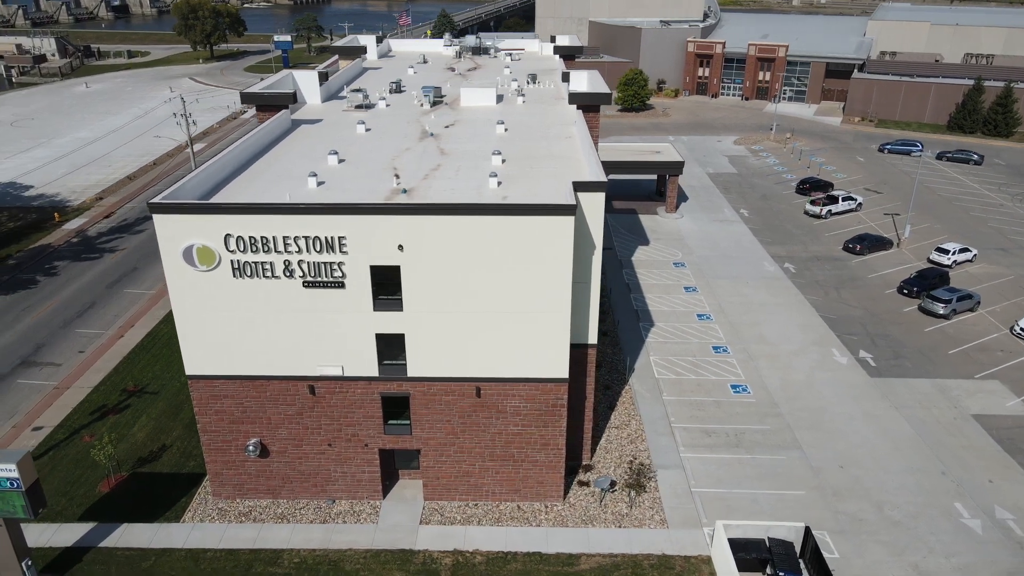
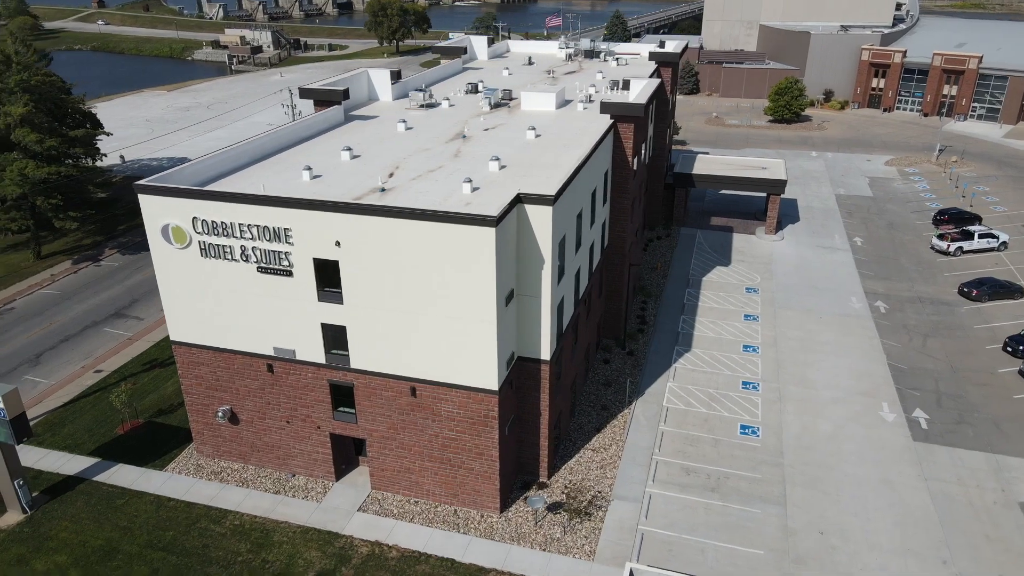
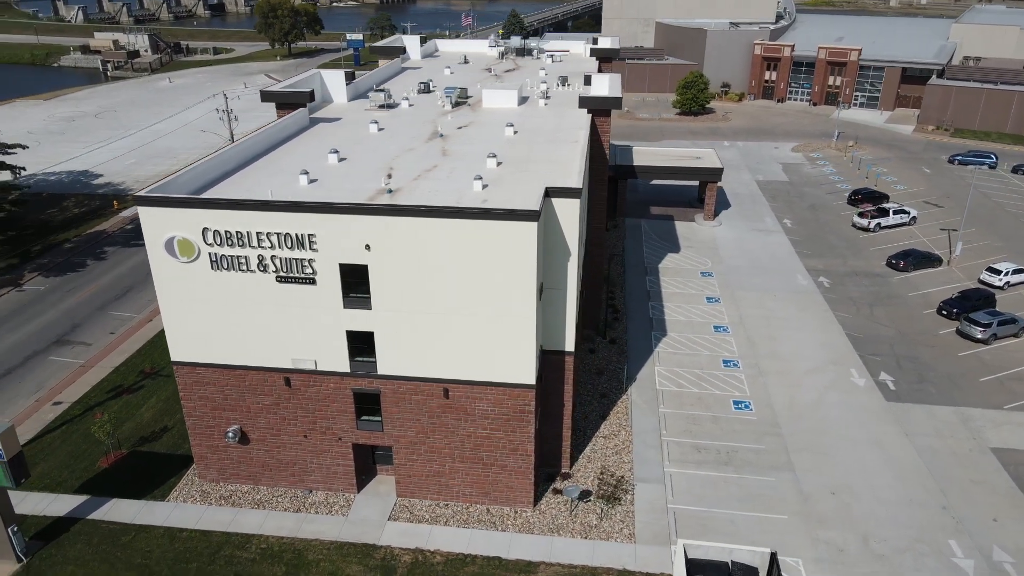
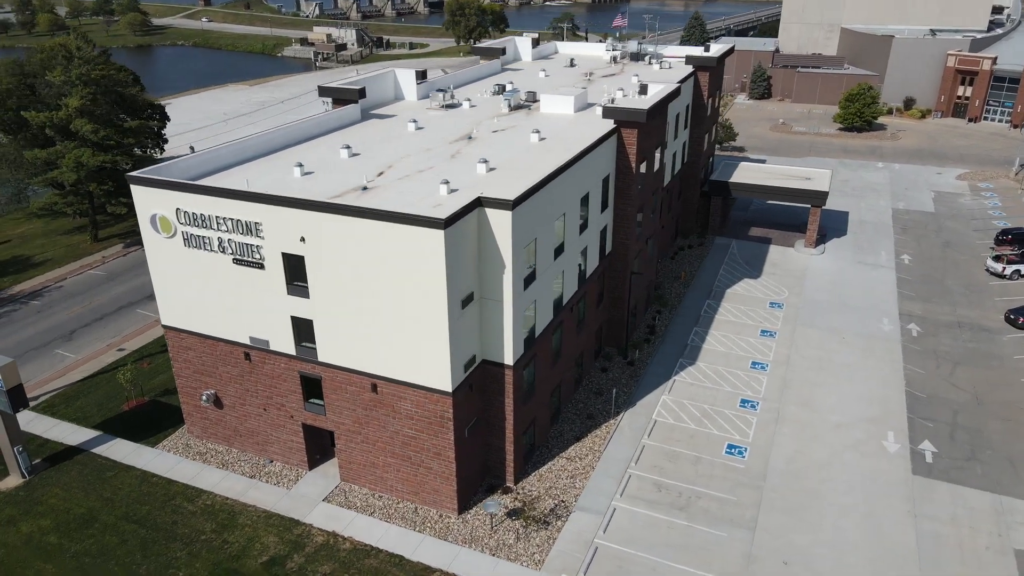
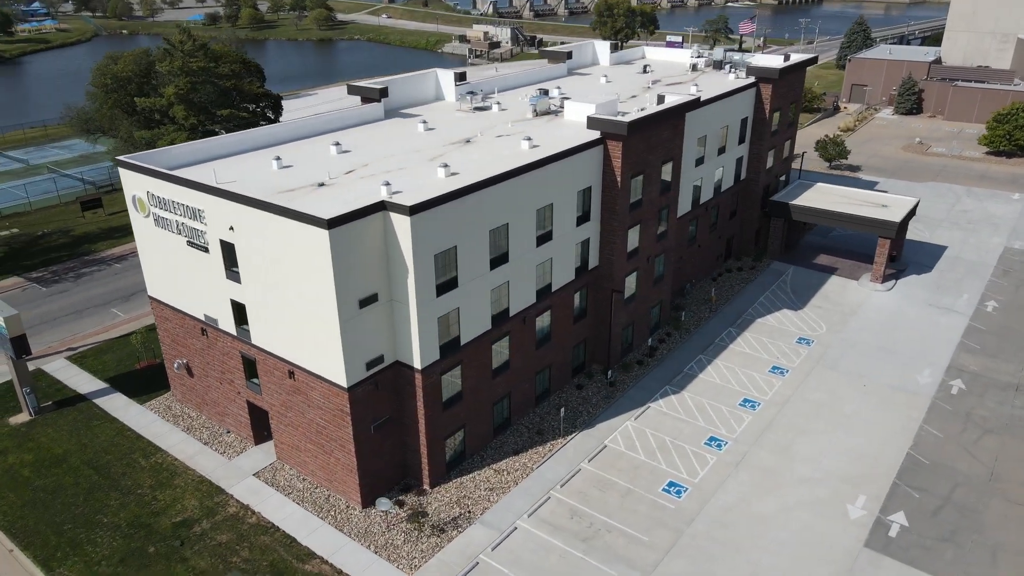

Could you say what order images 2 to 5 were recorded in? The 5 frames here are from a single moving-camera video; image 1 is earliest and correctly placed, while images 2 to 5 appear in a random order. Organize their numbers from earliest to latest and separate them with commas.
3, 2, 4, 5
